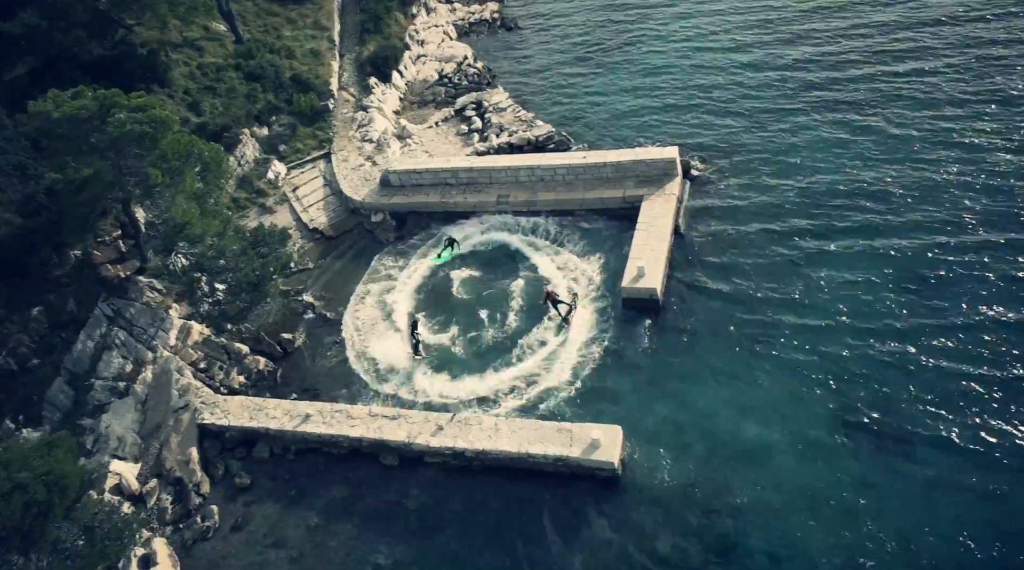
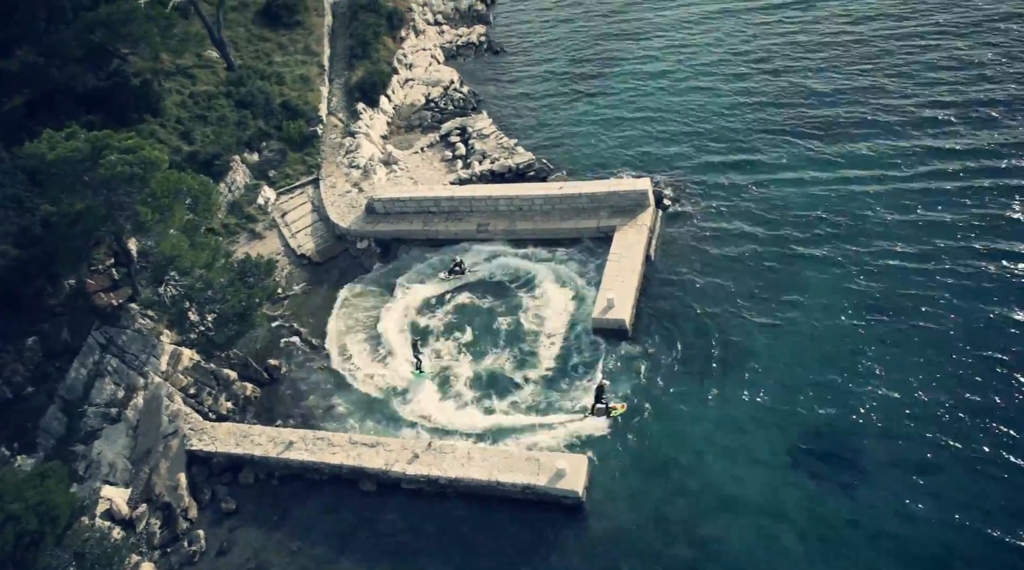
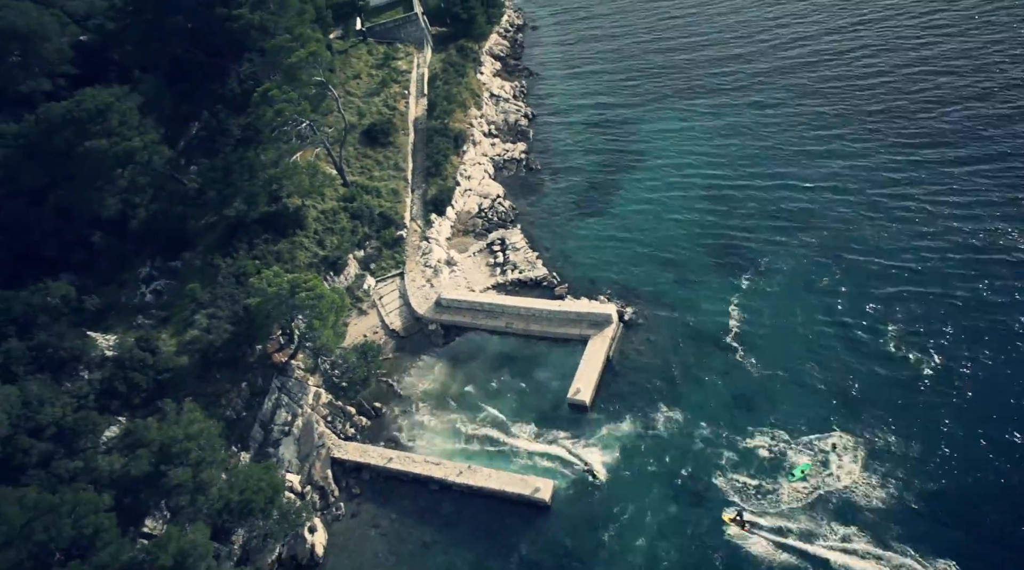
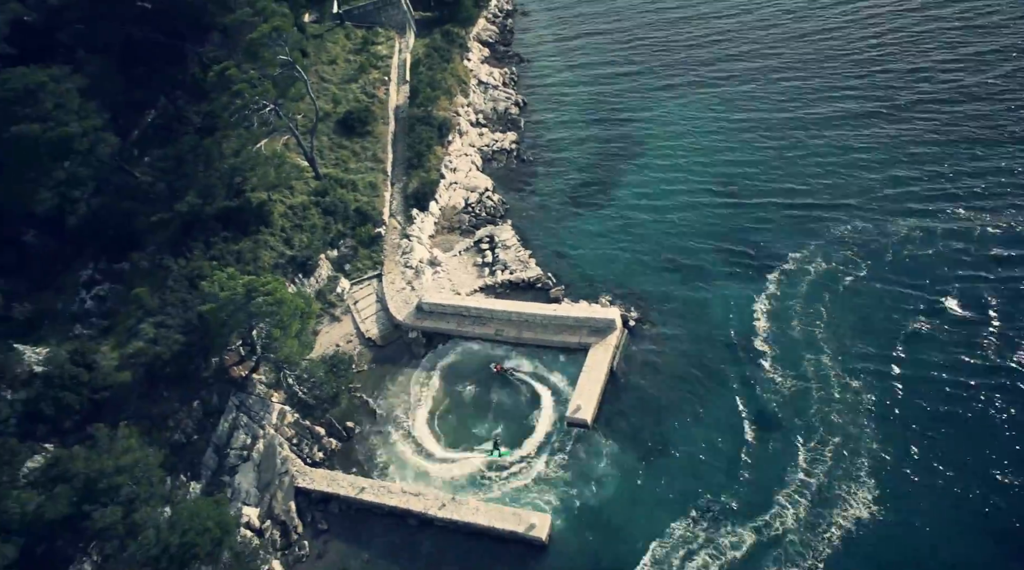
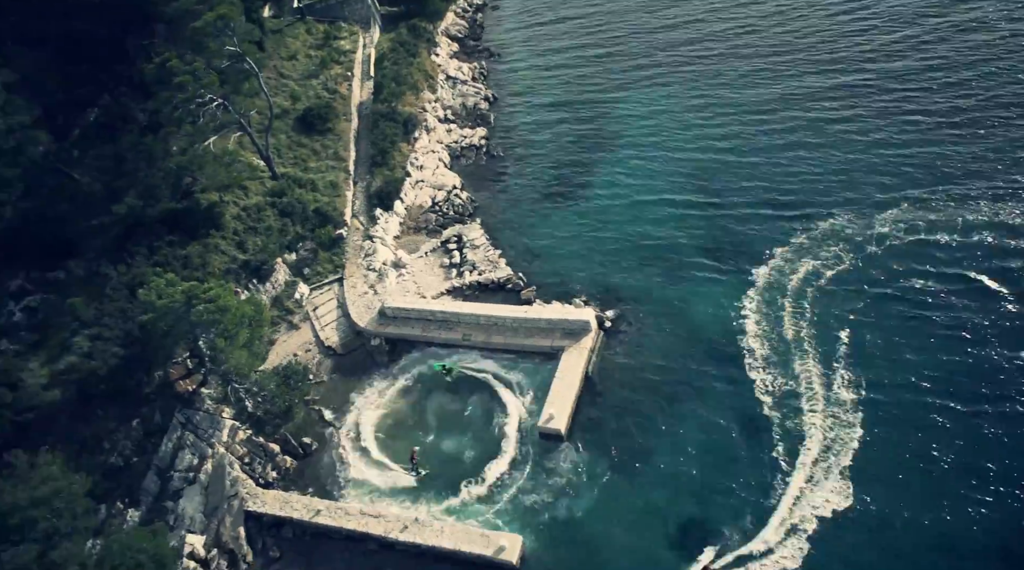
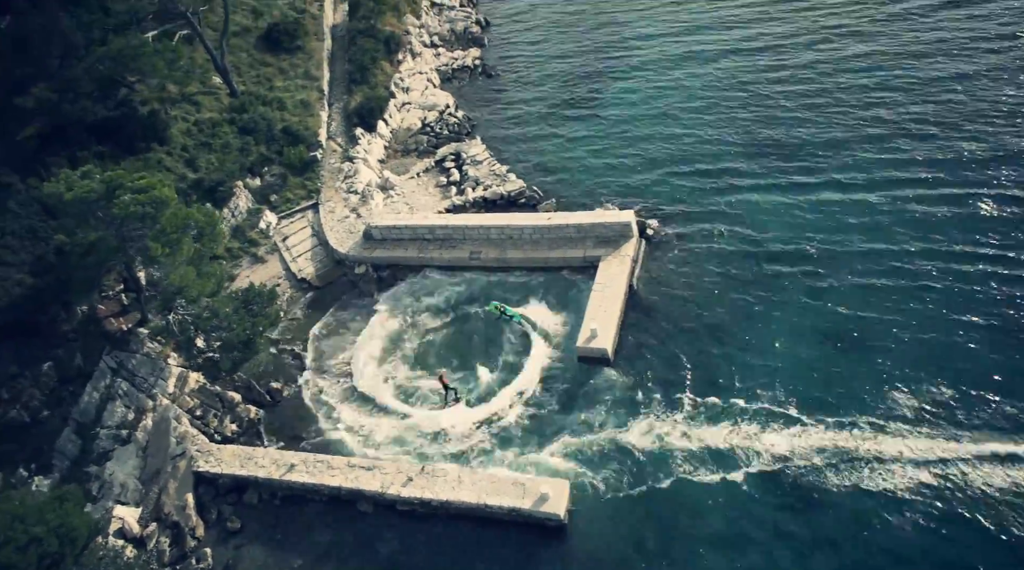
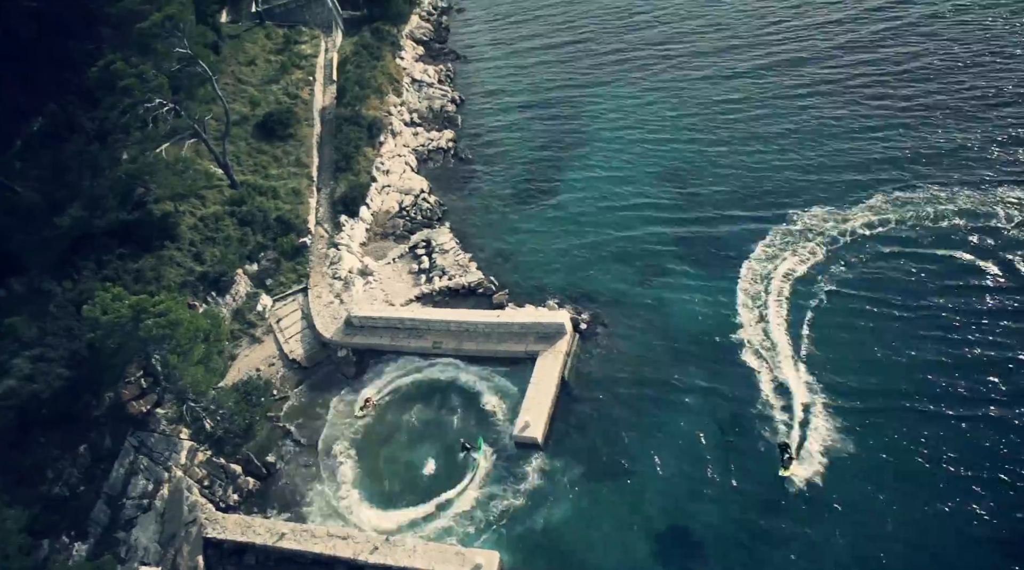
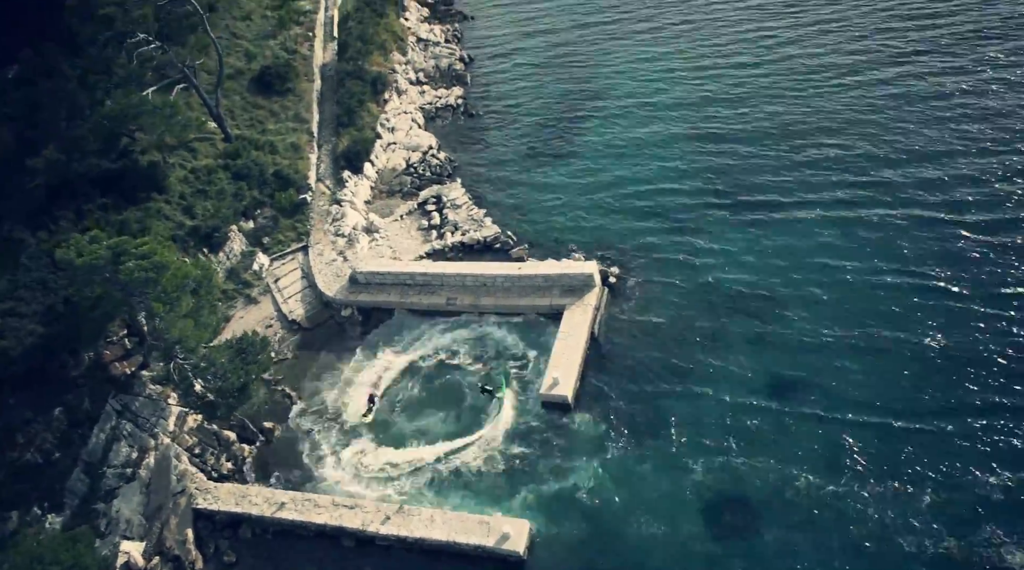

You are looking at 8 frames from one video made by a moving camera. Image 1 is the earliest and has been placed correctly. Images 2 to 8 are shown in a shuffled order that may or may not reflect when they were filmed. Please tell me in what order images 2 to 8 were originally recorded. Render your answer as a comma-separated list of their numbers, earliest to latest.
2, 6, 8, 7, 5, 4, 3
